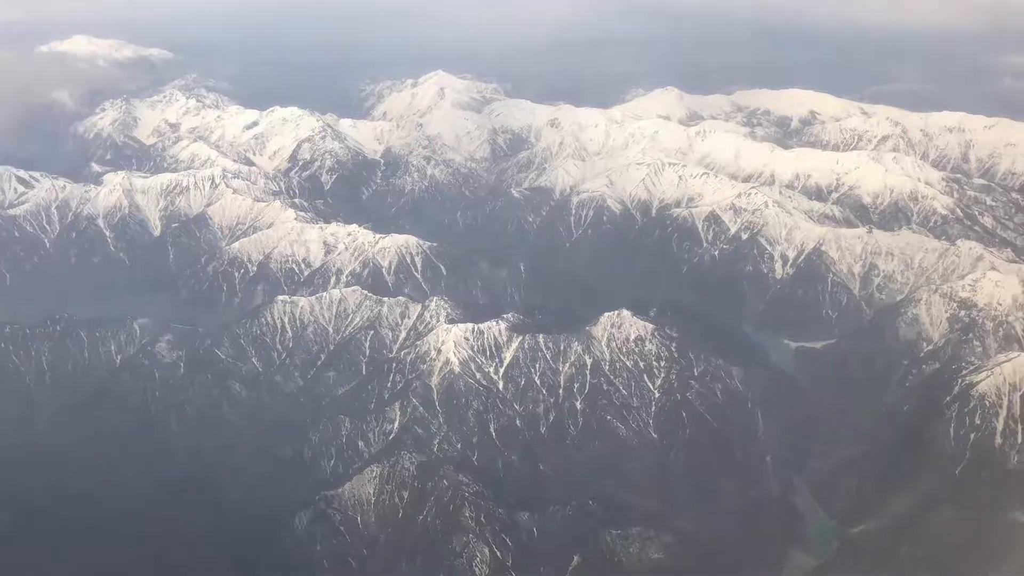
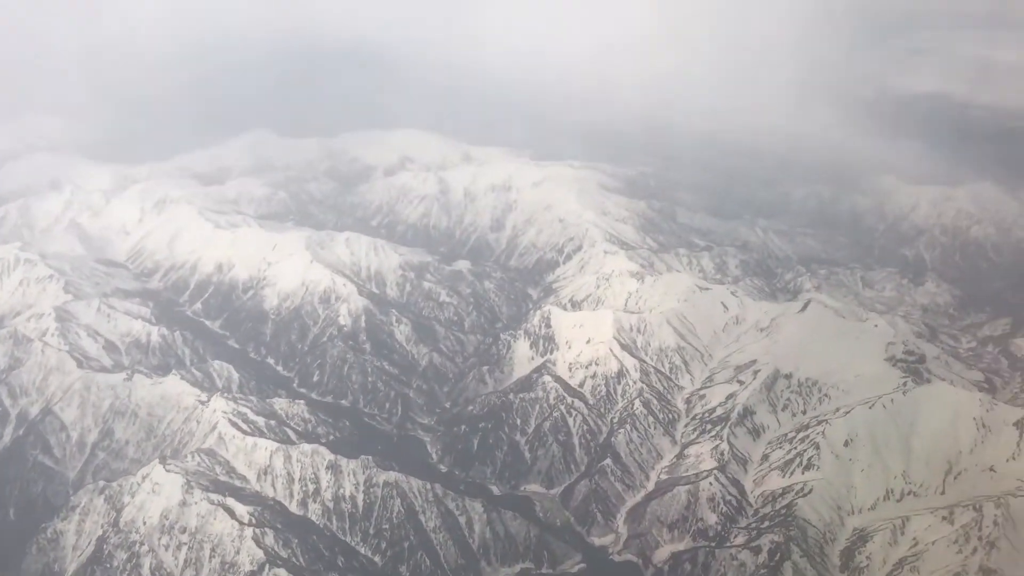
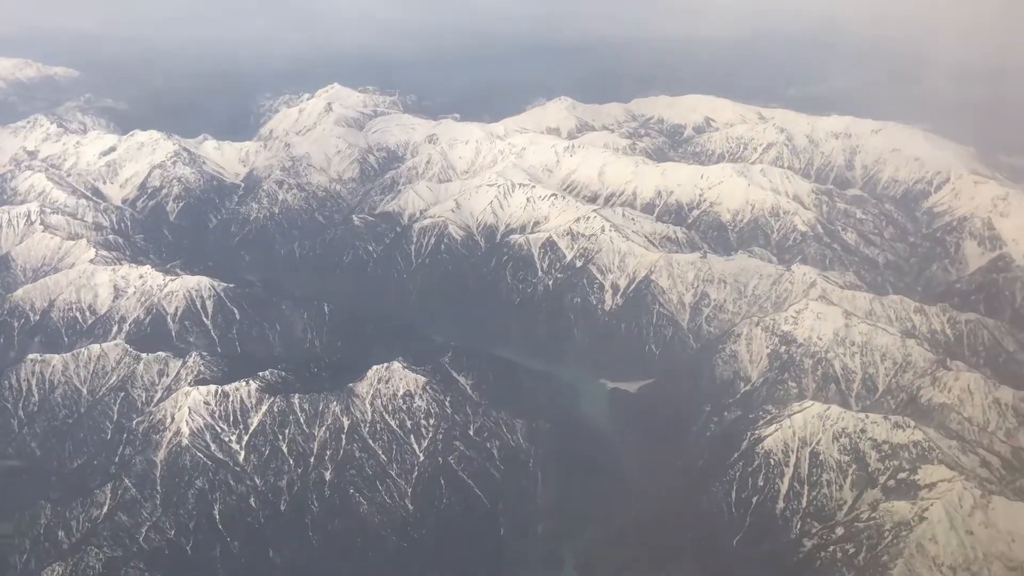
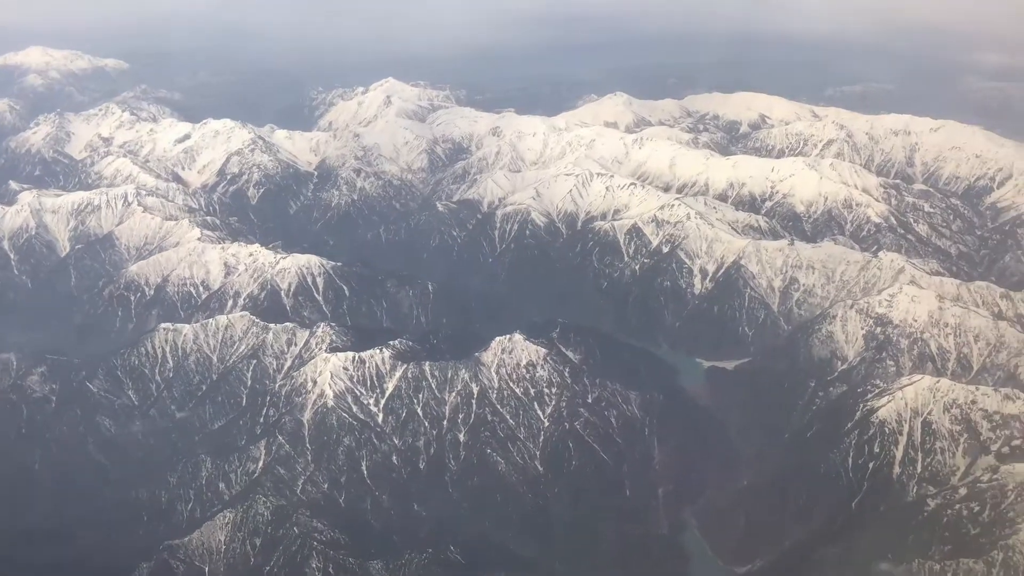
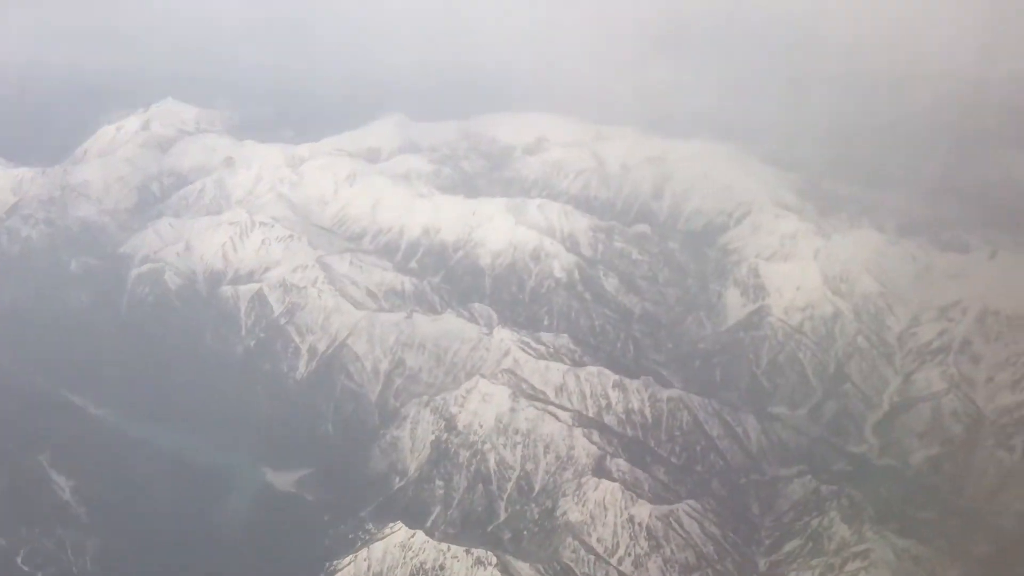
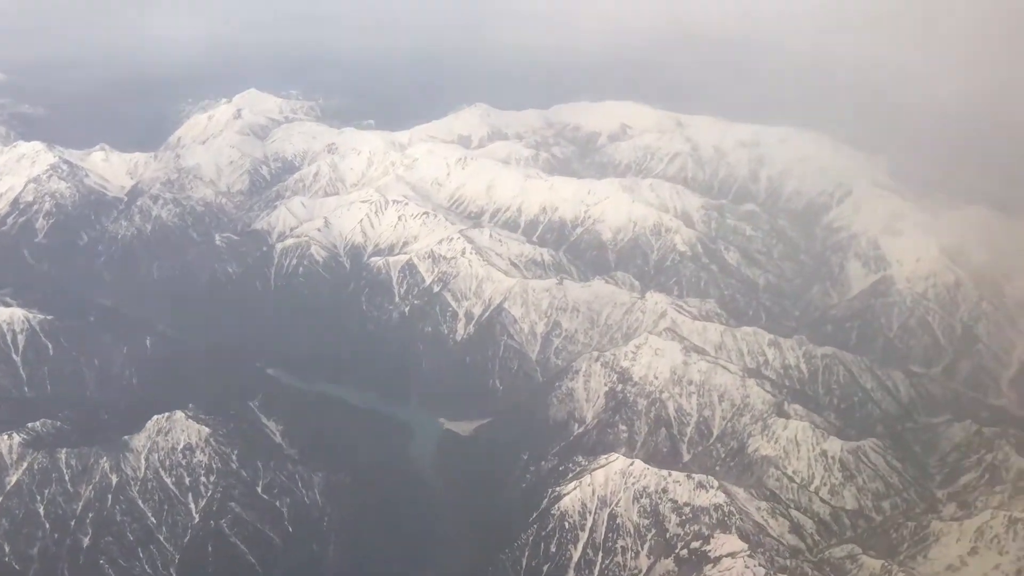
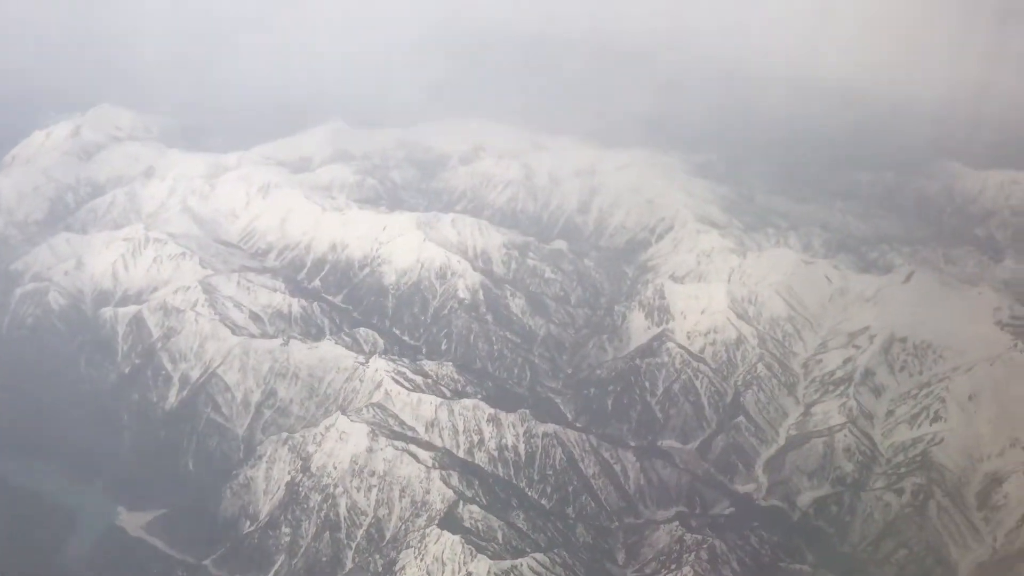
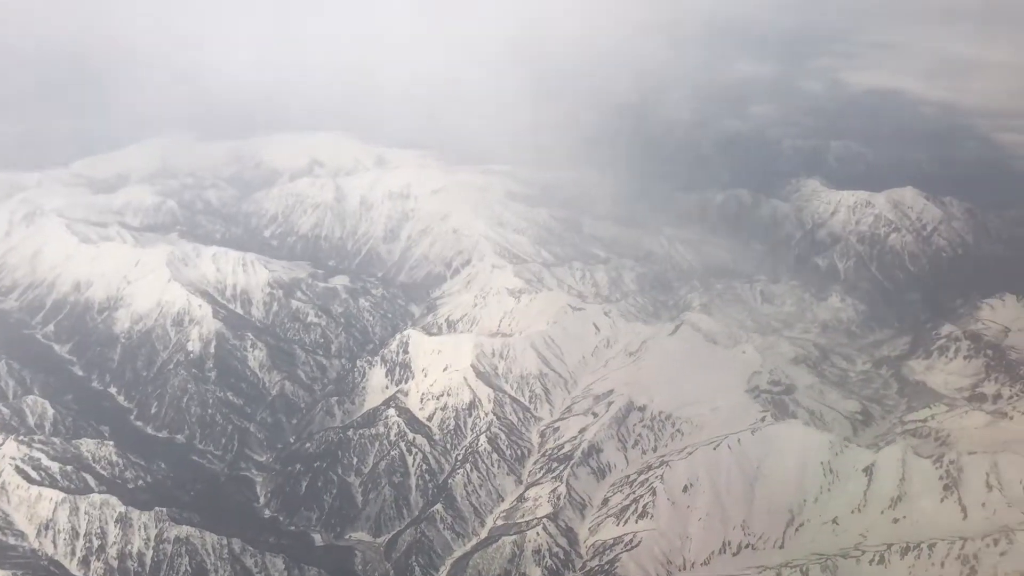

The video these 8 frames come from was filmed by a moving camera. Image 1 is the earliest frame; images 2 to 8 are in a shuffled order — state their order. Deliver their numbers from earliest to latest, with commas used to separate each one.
4, 3, 6, 5, 7, 2, 8
